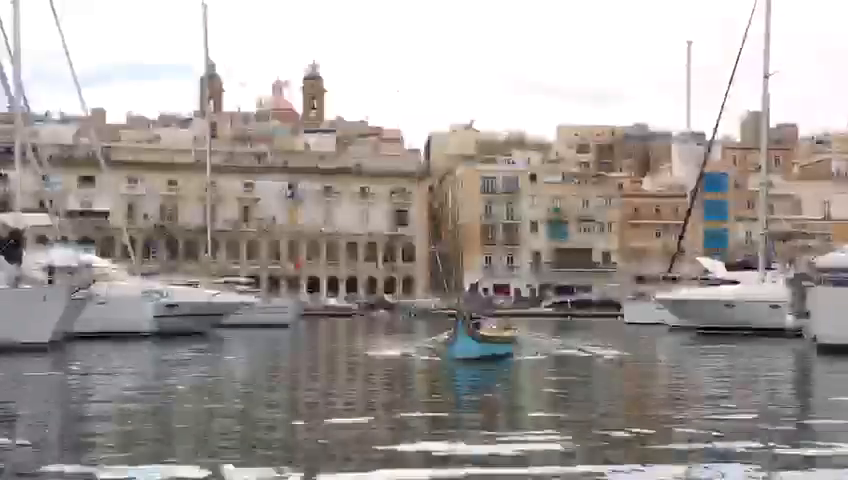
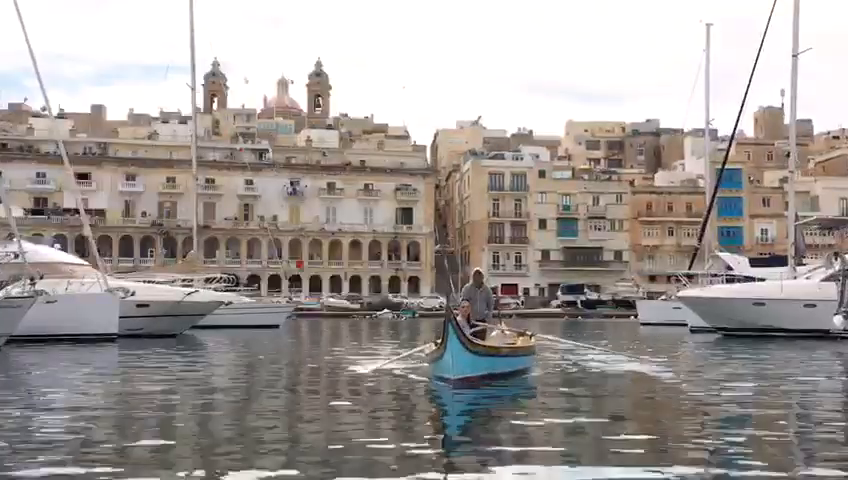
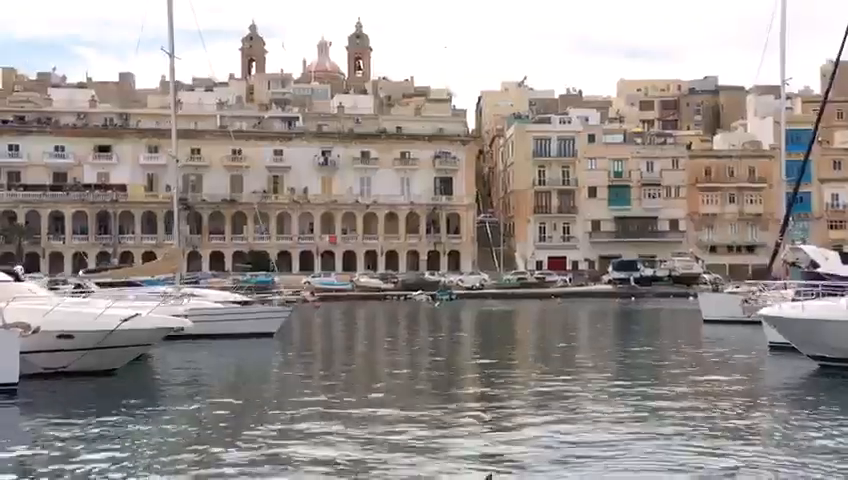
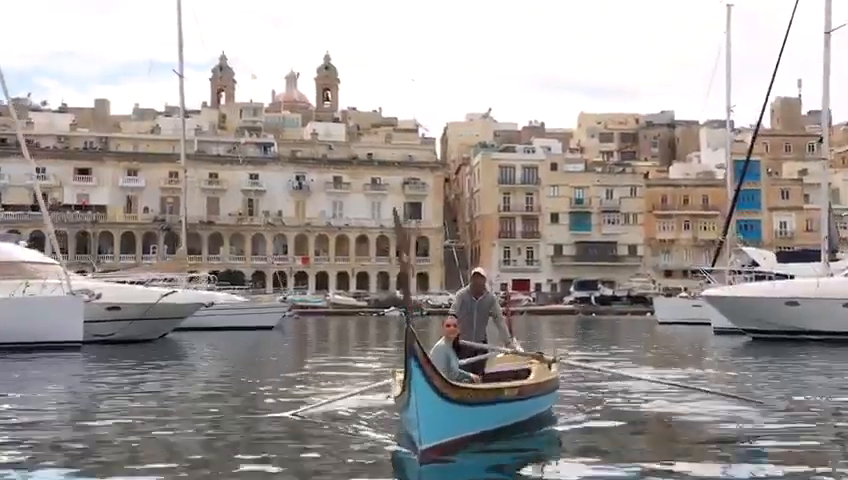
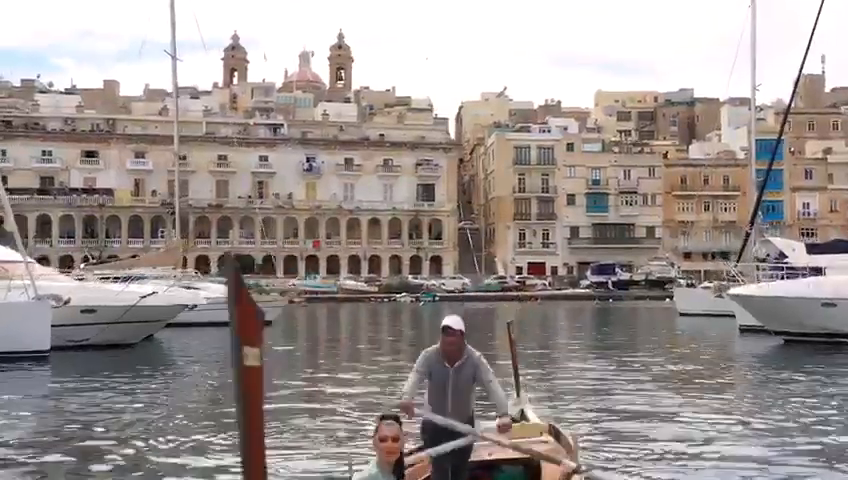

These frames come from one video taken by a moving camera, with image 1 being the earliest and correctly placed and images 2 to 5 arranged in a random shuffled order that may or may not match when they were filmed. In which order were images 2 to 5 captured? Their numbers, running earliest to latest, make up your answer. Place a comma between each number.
2, 4, 5, 3
